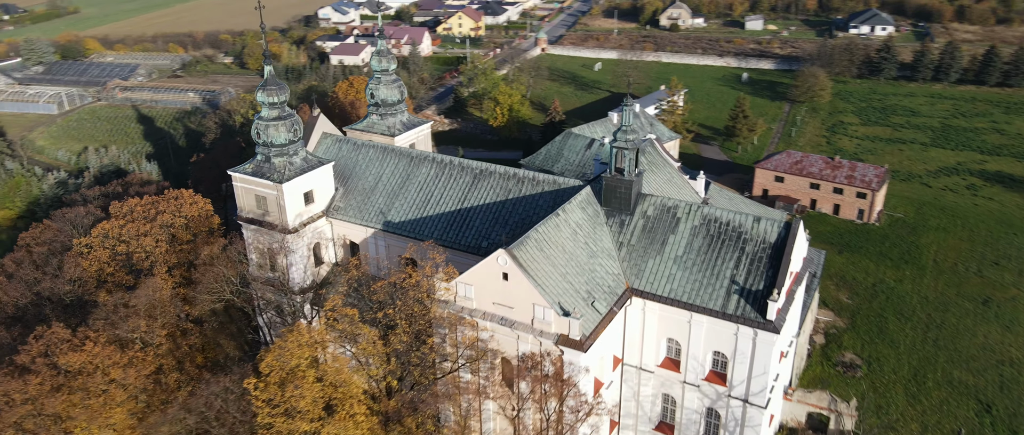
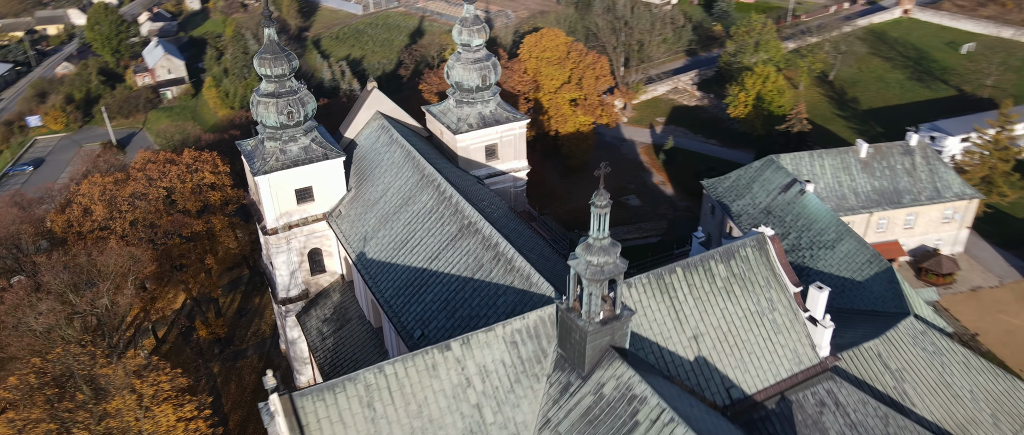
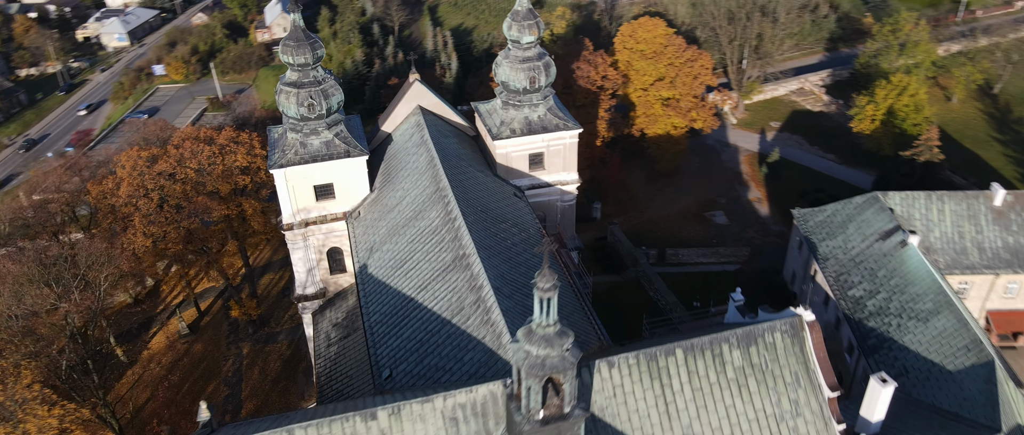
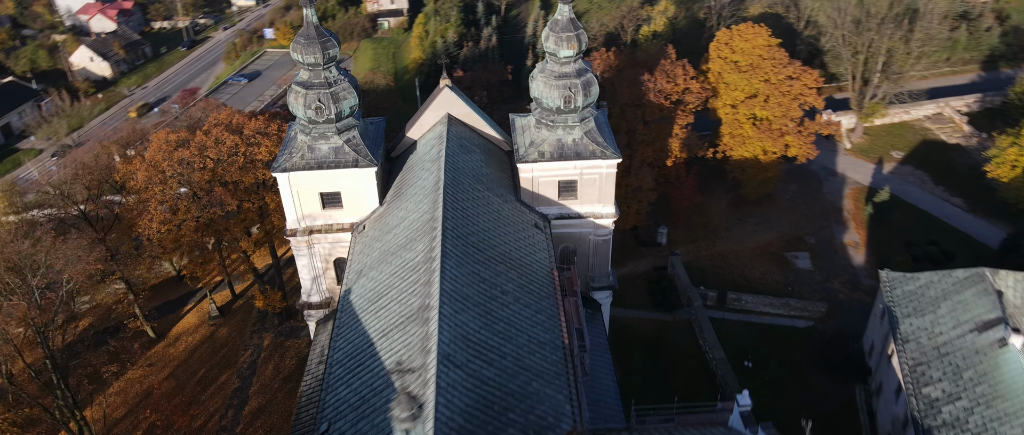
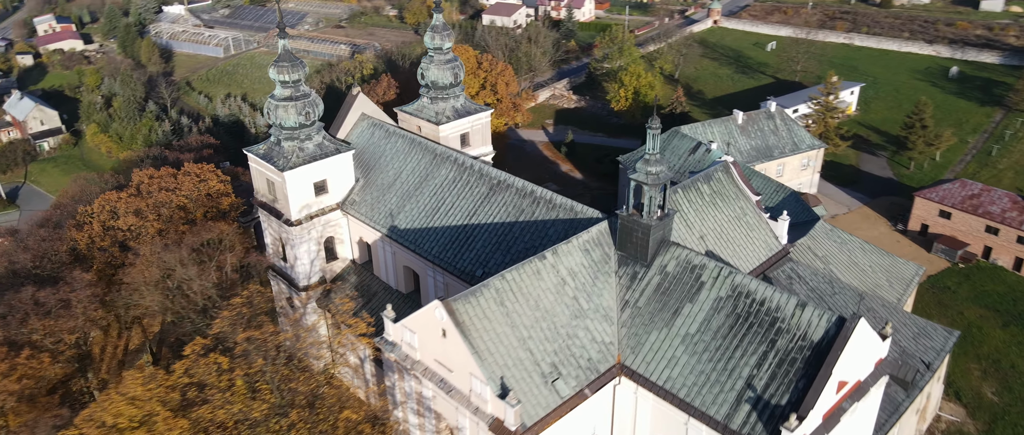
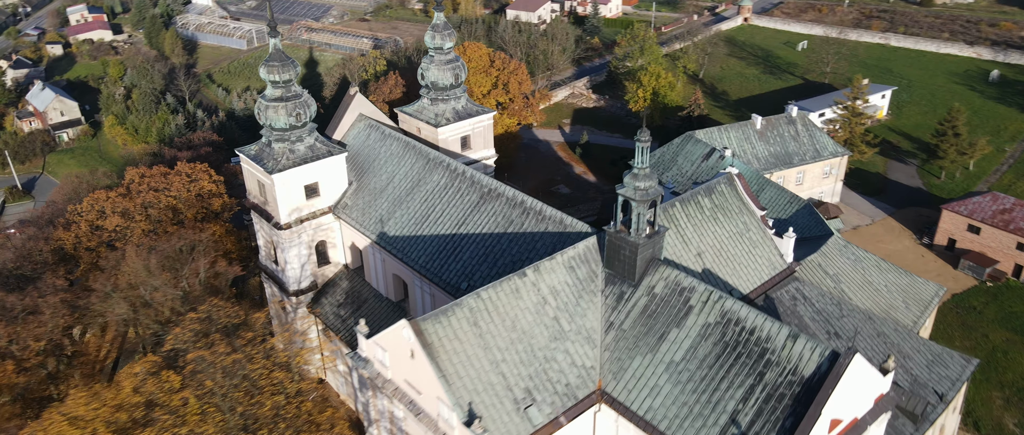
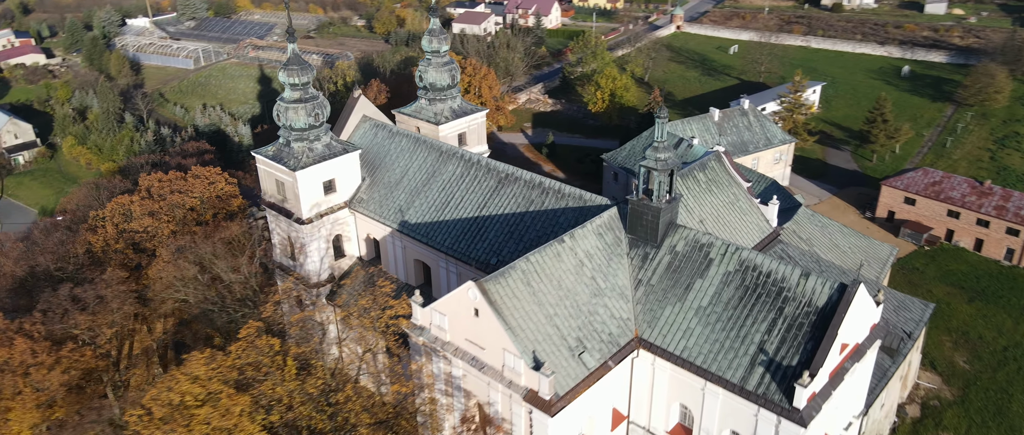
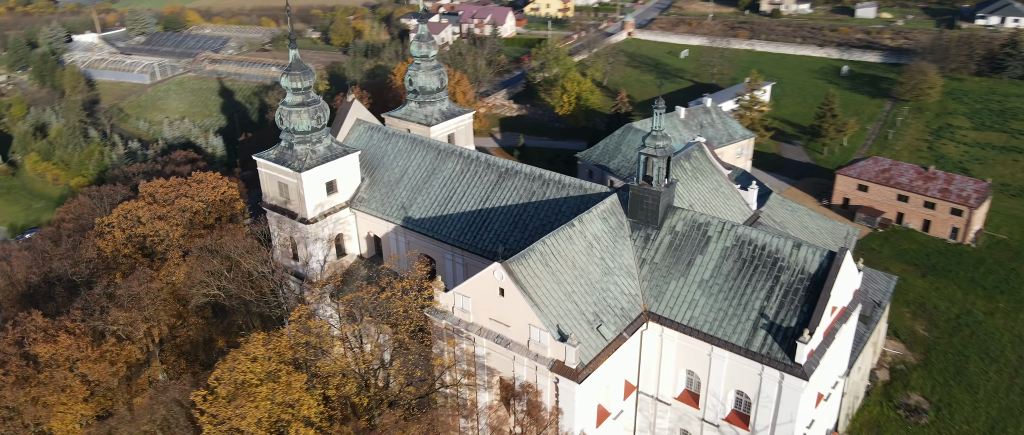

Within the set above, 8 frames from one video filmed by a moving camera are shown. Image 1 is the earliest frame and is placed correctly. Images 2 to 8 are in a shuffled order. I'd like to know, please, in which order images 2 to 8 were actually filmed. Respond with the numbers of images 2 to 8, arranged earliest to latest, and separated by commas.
8, 7, 5, 6, 2, 3, 4
